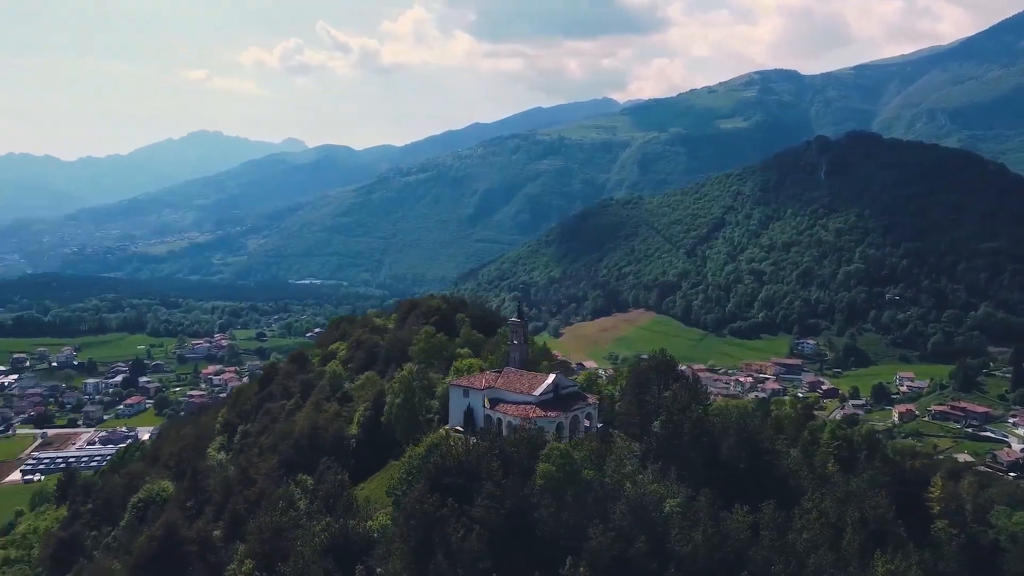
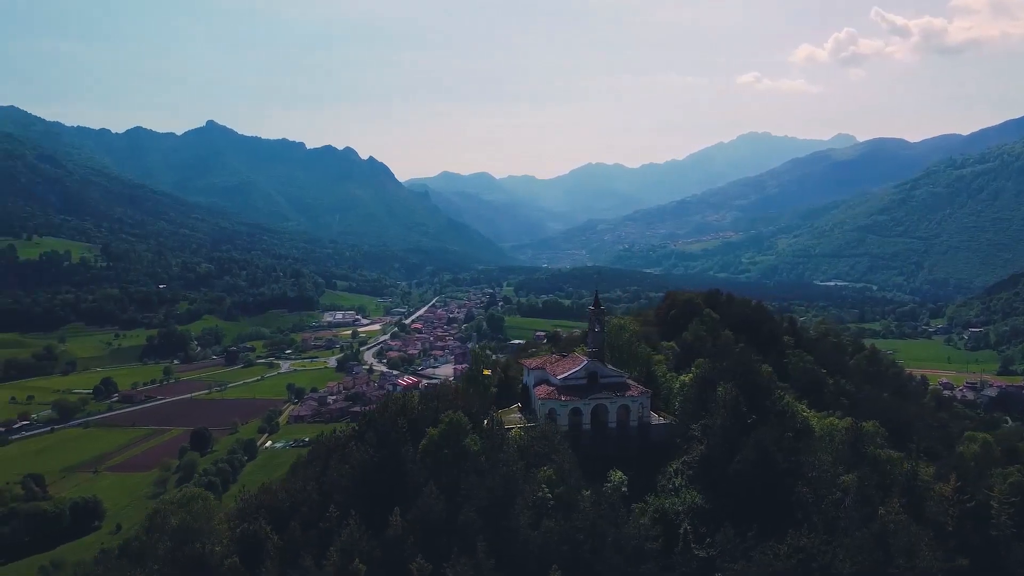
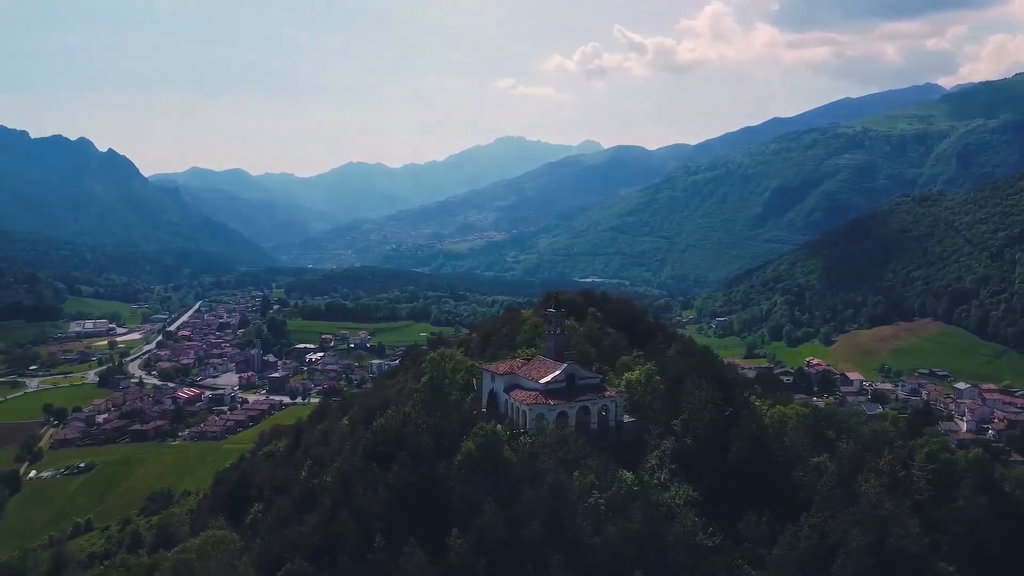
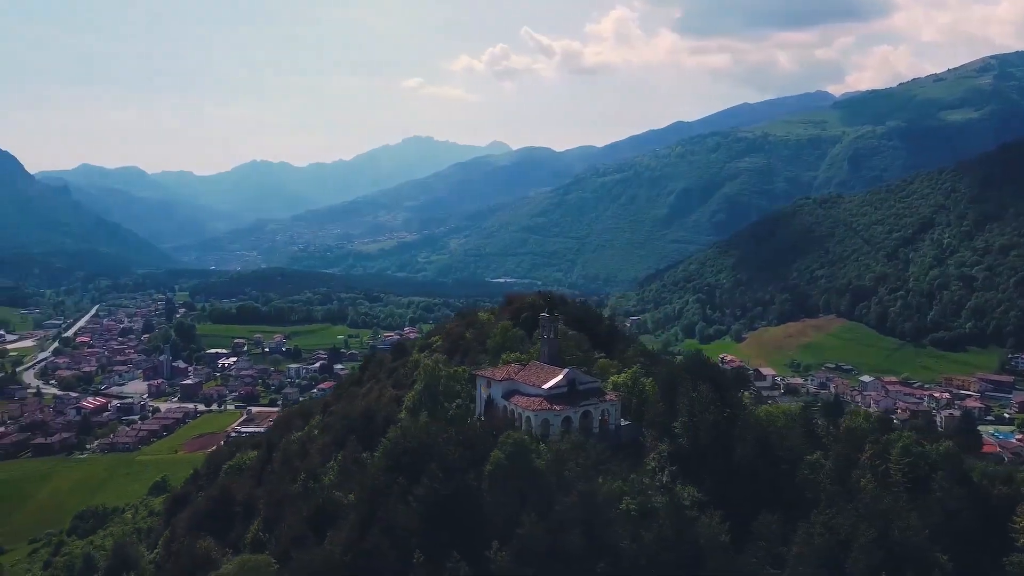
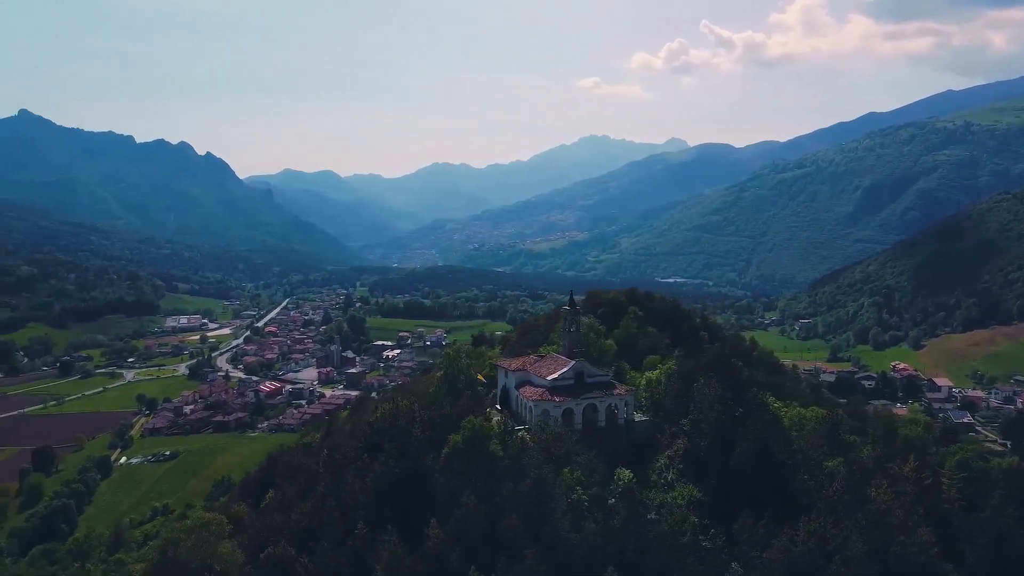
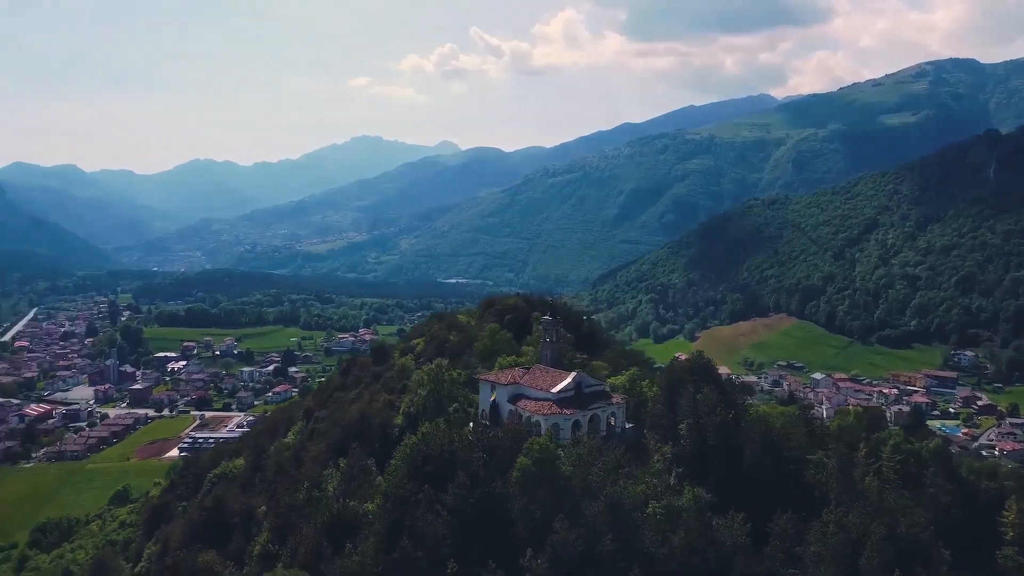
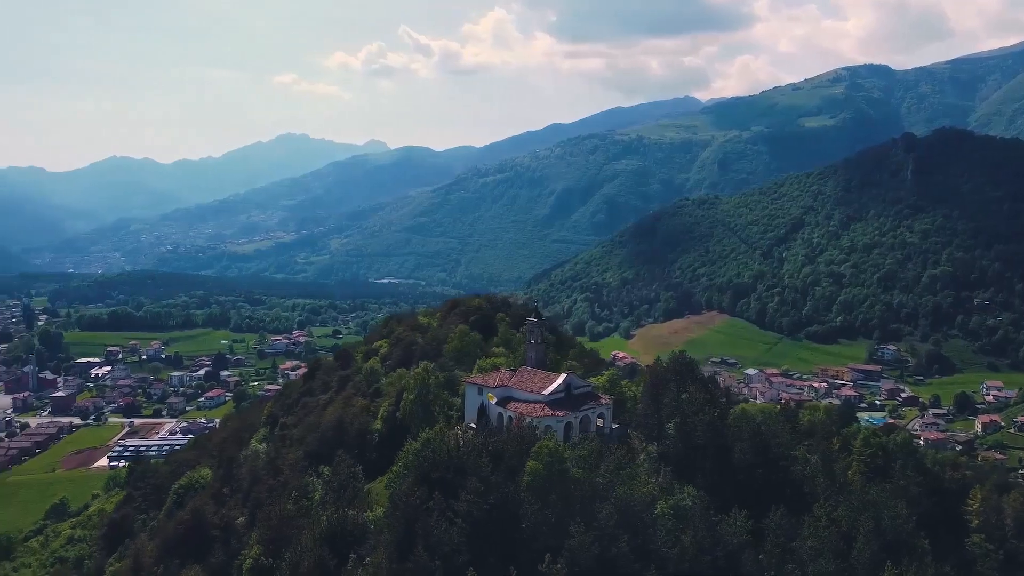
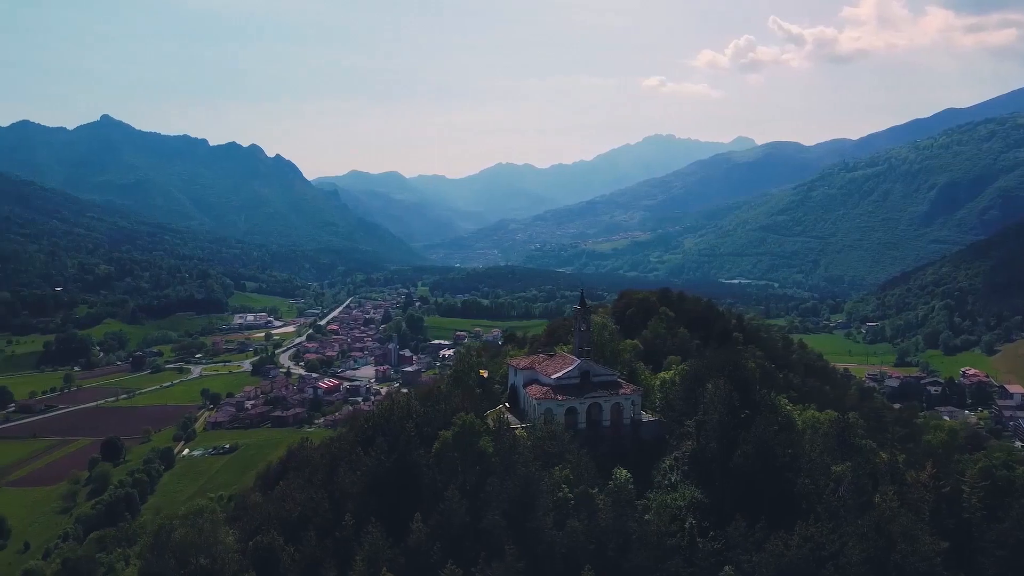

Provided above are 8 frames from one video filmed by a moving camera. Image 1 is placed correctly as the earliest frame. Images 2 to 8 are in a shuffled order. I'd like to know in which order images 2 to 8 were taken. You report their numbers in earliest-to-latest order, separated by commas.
7, 6, 4, 3, 5, 8, 2
